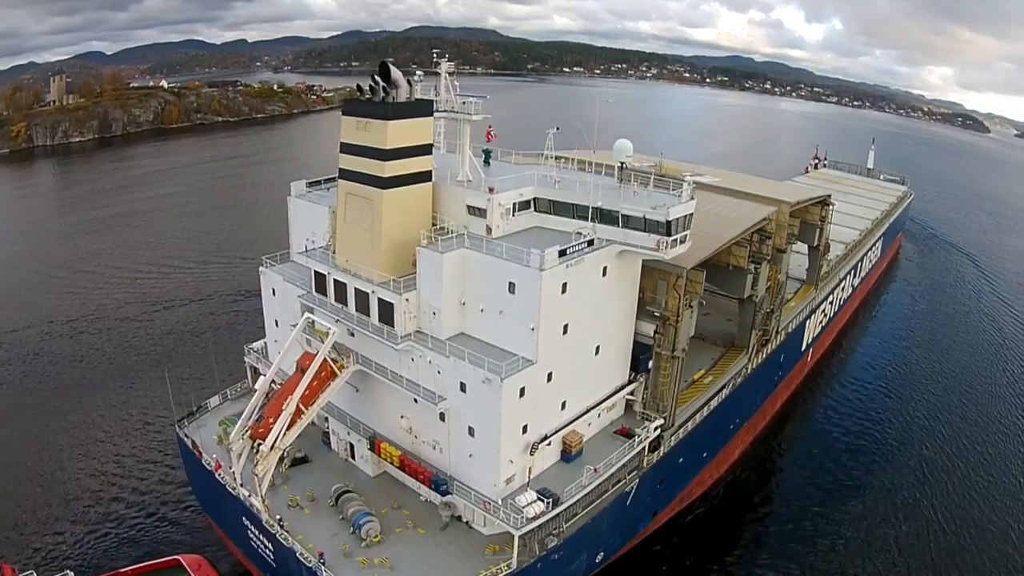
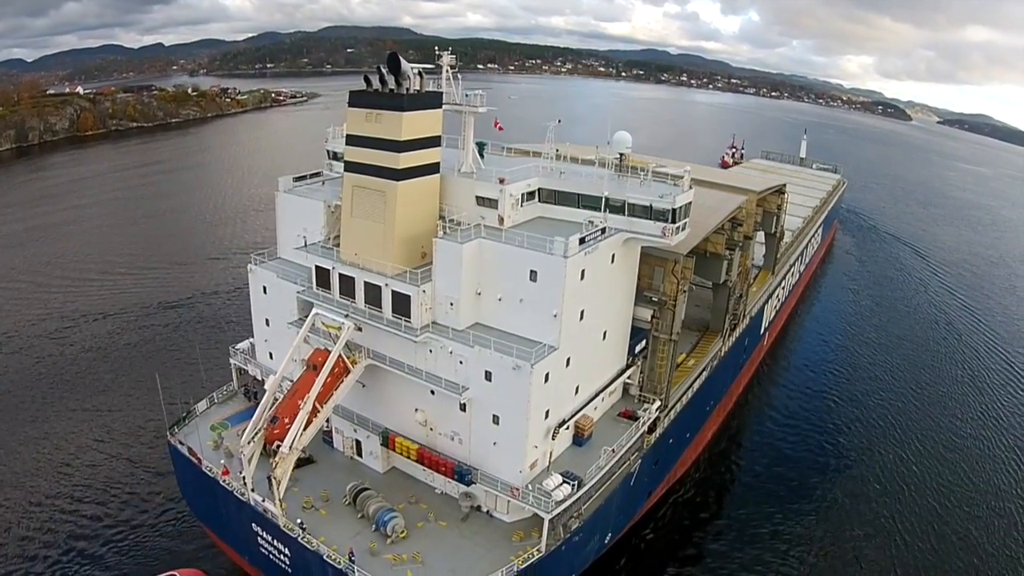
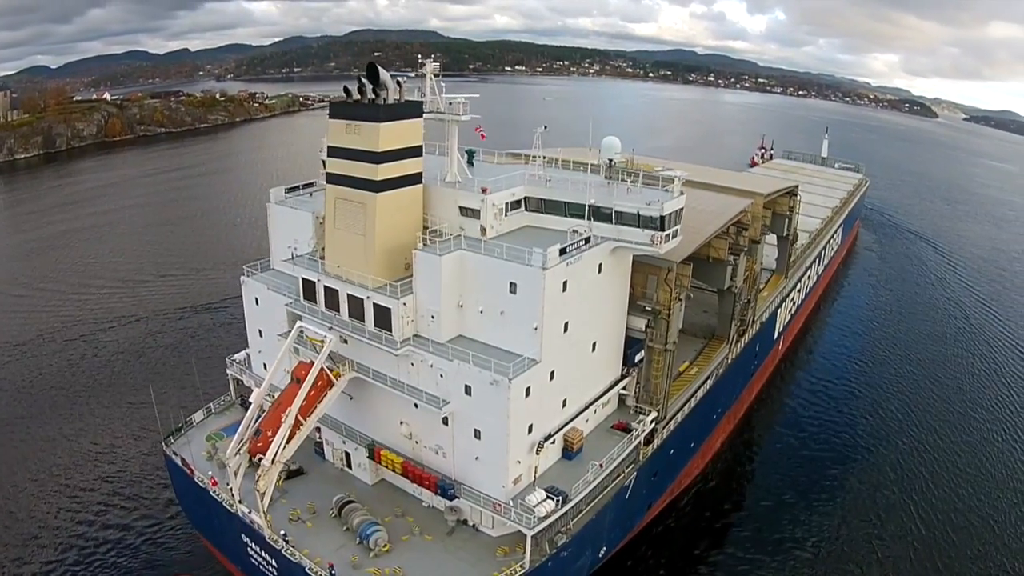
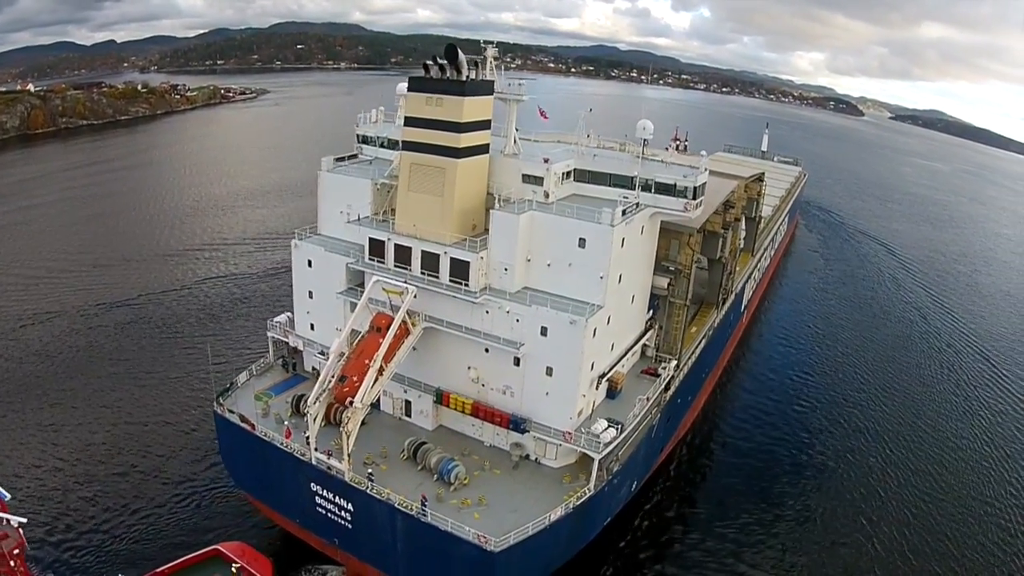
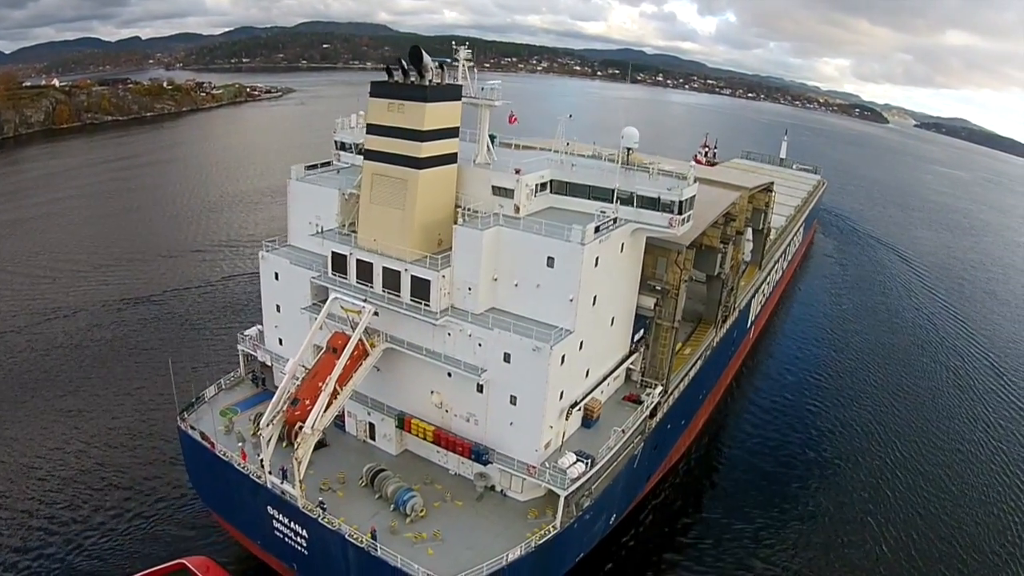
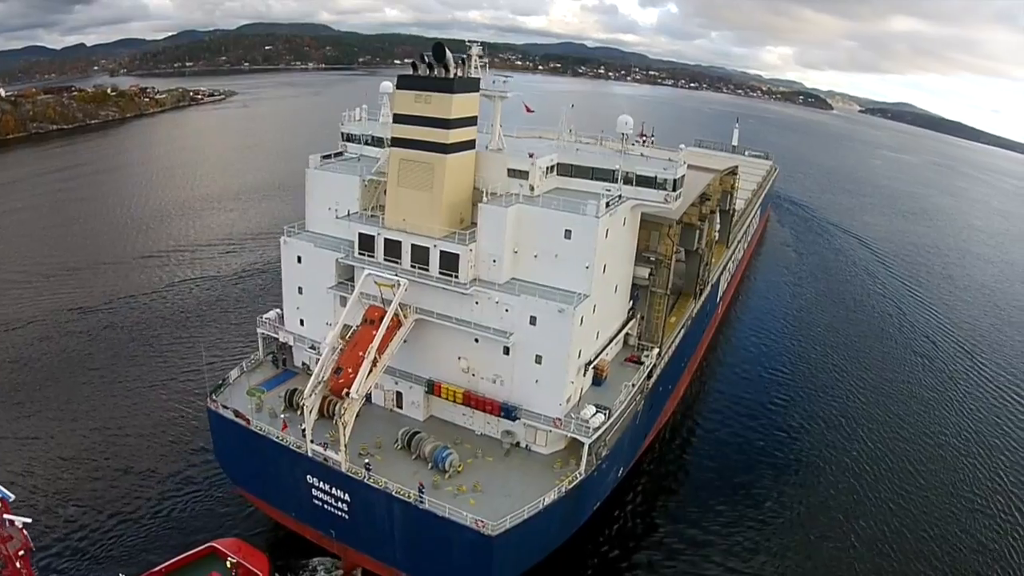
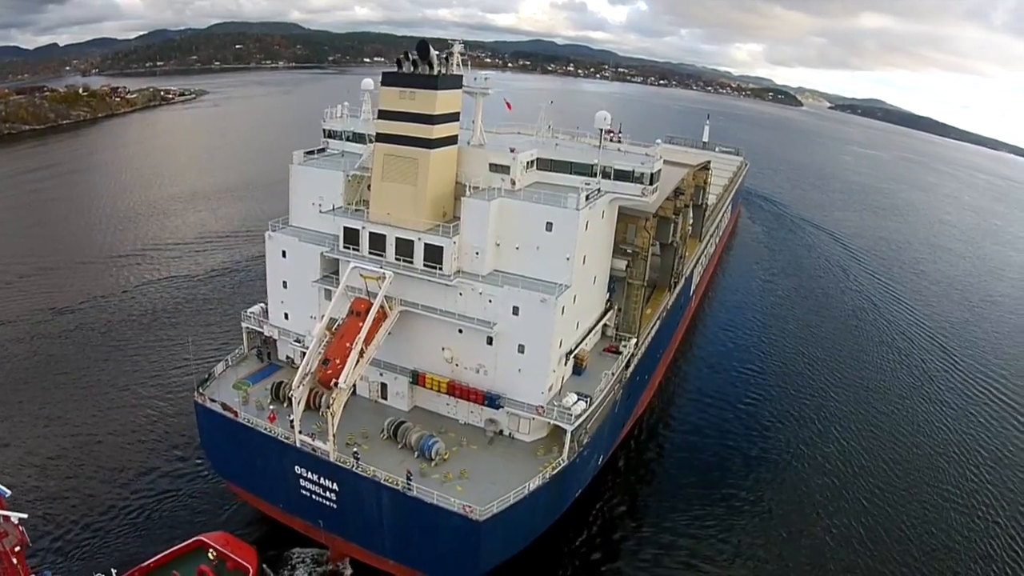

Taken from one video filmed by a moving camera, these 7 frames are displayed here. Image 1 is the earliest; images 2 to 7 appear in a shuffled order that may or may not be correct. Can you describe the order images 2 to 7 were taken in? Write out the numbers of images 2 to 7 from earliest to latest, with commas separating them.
3, 2, 5, 4, 6, 7
